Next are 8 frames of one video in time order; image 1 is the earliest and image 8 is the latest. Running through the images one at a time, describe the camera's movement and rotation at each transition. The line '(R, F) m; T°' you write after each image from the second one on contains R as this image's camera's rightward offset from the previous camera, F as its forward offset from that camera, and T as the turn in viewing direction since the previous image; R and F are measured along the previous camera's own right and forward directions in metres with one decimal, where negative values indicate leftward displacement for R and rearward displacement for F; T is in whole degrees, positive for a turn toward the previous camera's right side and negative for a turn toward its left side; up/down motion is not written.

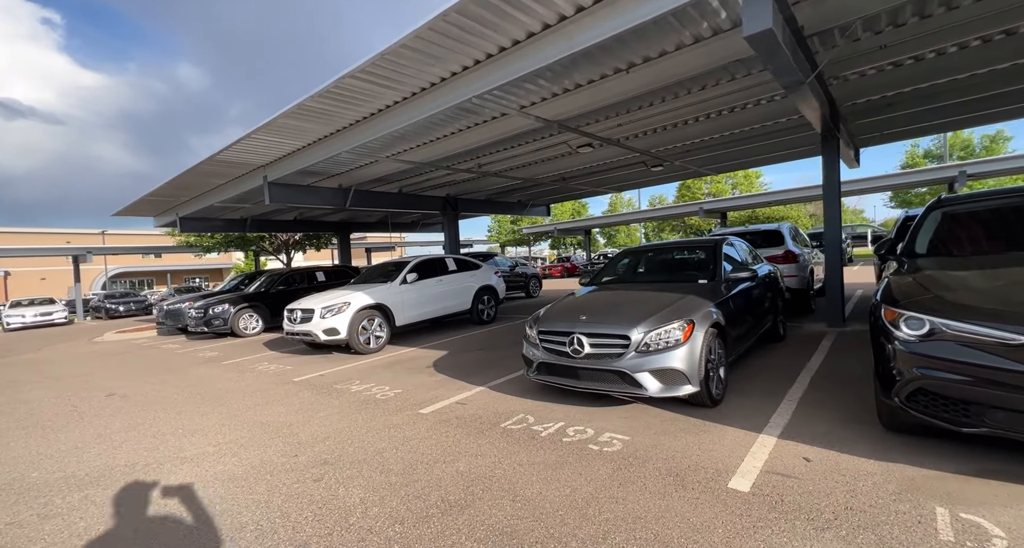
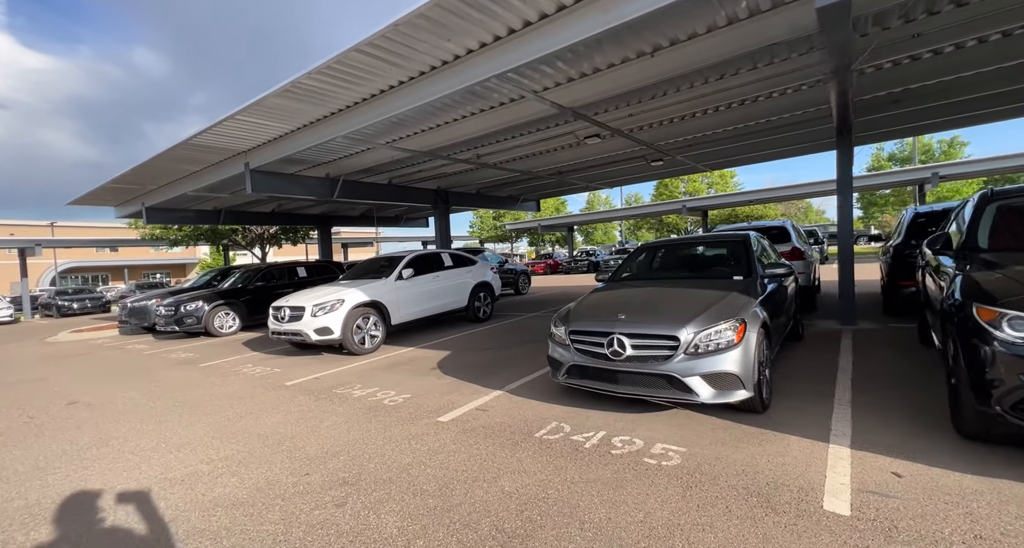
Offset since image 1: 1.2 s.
(-0.5, +0.4) m; +3°
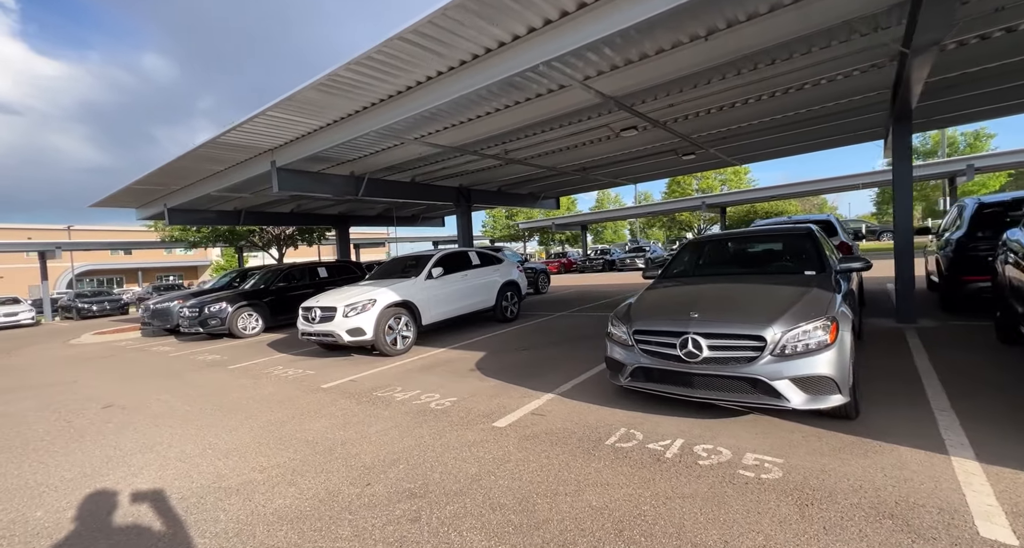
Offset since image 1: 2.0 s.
(-0.5, +0.2) m; -1°
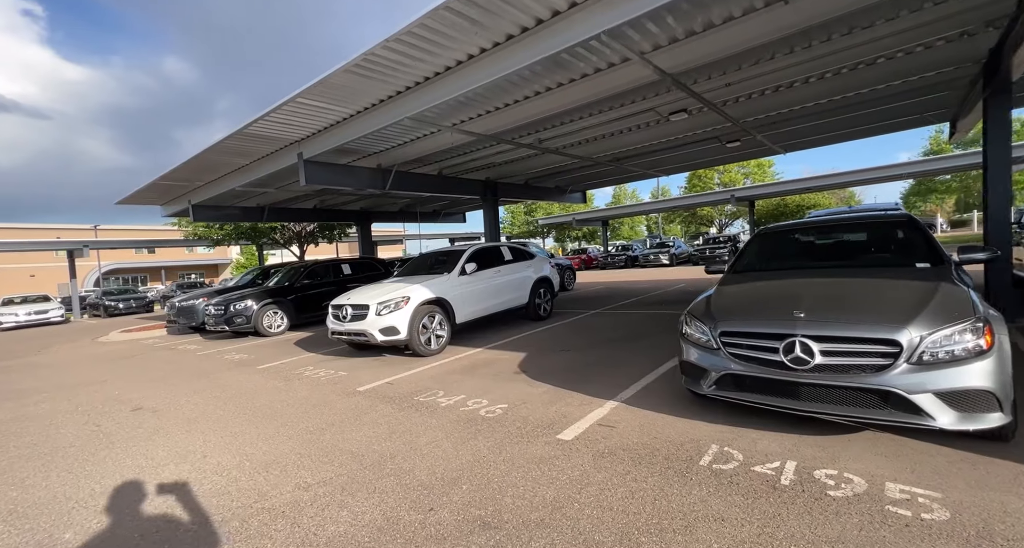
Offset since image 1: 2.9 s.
(-0.4, +0.5) m; -2°
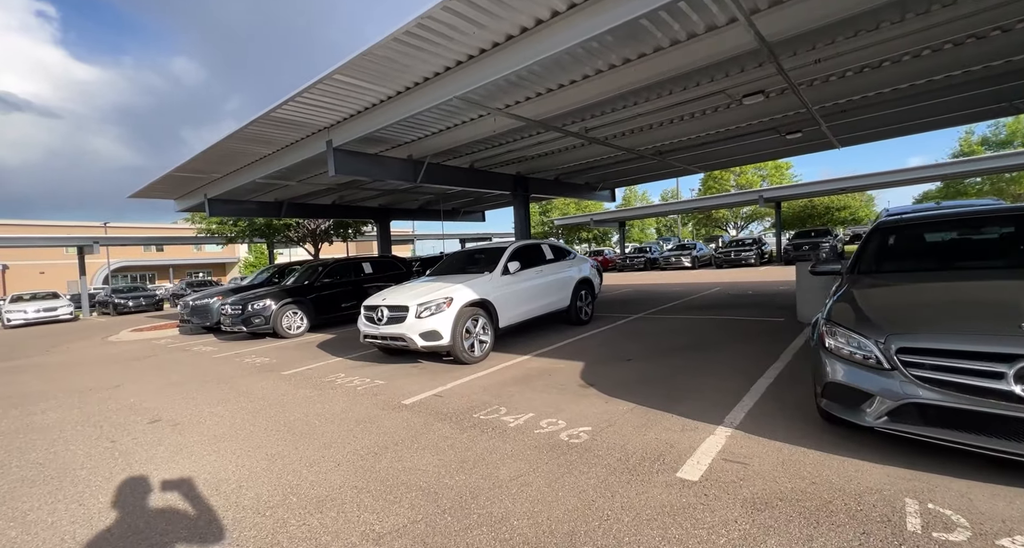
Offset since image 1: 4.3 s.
(-0.7, +0.8) m; -1°
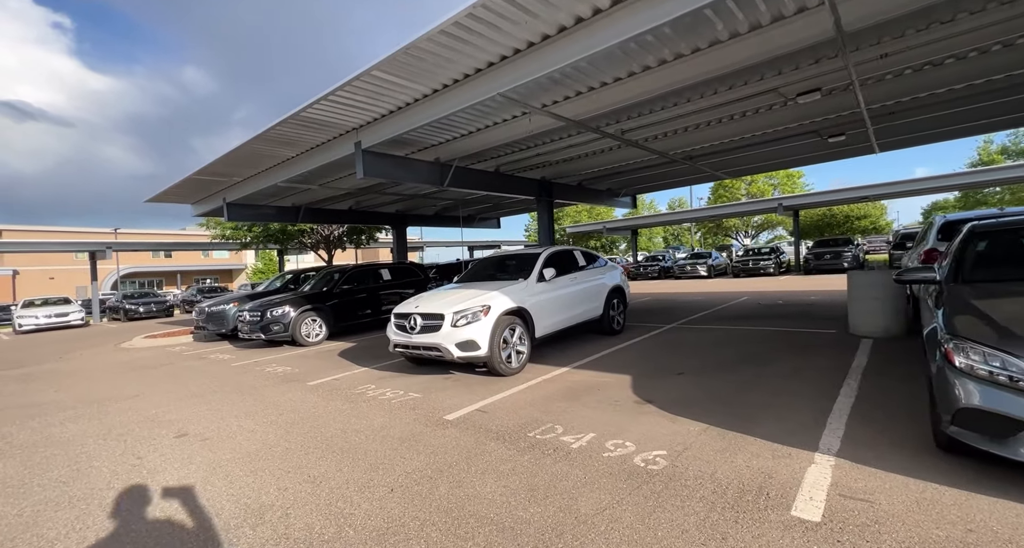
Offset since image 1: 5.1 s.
(-0.5, +0.4) m; -1°
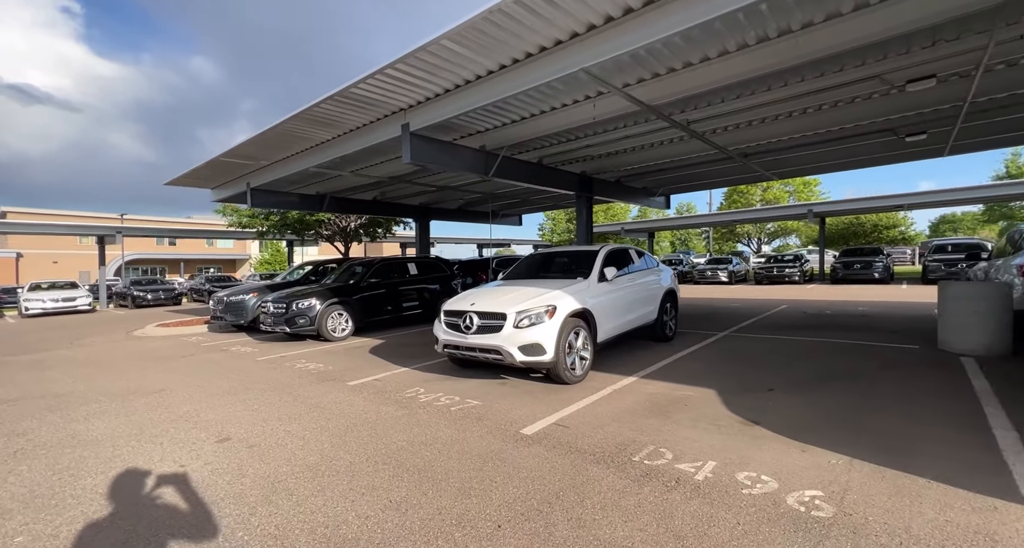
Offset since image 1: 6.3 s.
(-0.8, +0.6) m; 0°
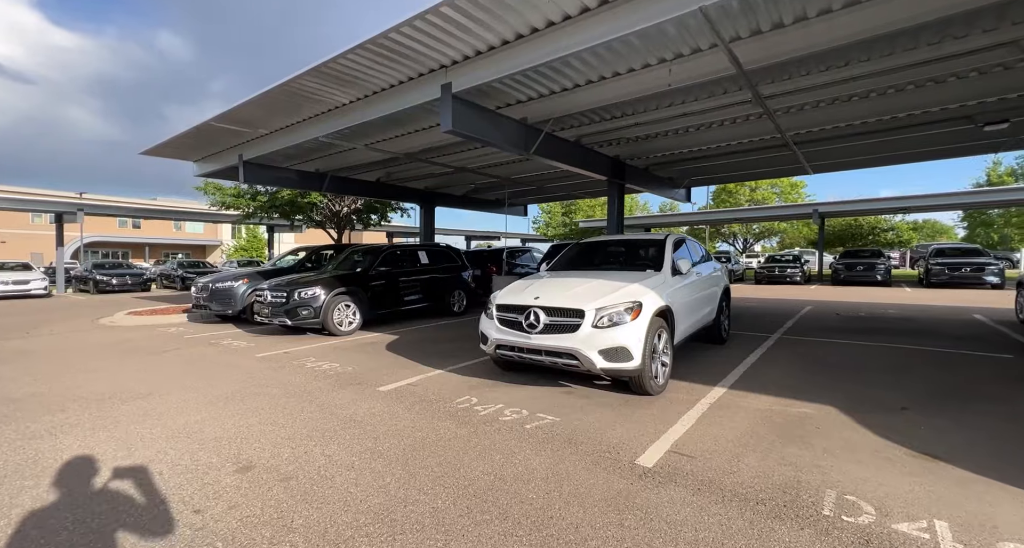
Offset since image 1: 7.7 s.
(-1.1, +1.1) m; +3°
